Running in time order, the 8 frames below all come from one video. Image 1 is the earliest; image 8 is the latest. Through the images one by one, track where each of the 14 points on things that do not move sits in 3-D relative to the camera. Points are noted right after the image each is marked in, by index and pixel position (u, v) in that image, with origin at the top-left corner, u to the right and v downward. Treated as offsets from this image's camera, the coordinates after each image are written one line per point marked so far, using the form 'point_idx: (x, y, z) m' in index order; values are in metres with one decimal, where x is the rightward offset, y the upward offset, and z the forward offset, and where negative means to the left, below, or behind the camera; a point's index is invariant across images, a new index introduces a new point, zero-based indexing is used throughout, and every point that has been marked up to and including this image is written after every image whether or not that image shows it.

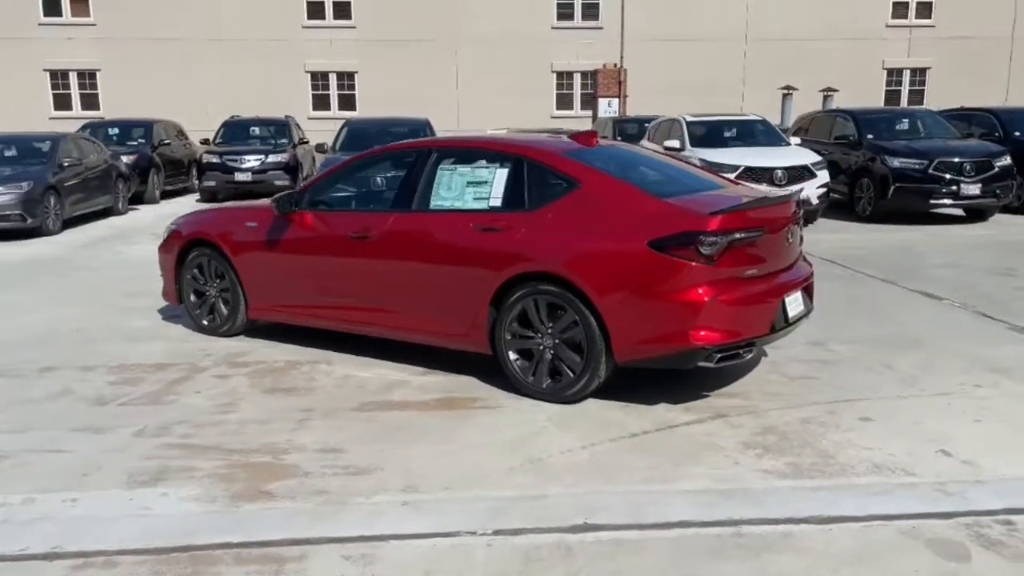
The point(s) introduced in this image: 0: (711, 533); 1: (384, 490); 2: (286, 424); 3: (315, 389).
0: (+0.9, -1.0, +3.7) m
1: (-0.6, -1.0, +4.1) m
2: (-1.3, -0.8, +5.0) m
3: (-1.3, -0.7, +5.7) m
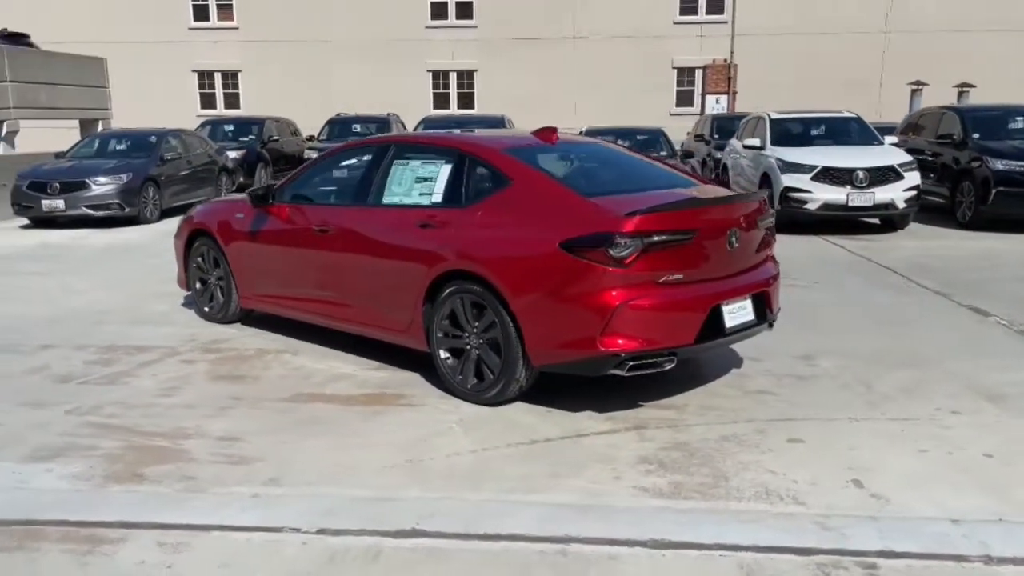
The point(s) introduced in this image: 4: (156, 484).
0: (+0.1, -1.1, +3.5) m
1: (-1.3, -0.9, +4.1) m
2: (-1.8, -0.7, +5.2) m
3: (-1.7, -0.6, +5.8) m
4: (-1.7, -0.9, +4.1) m
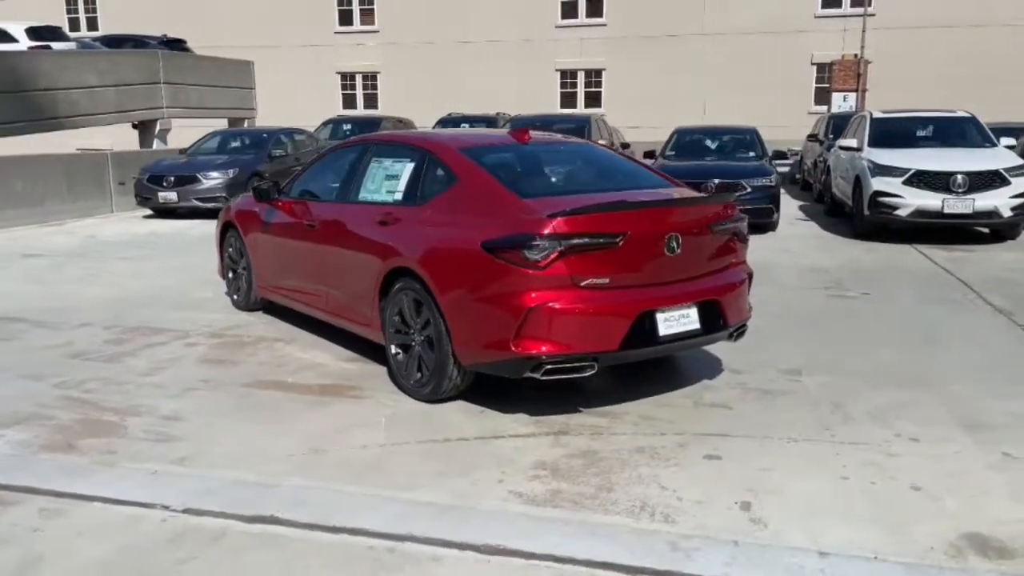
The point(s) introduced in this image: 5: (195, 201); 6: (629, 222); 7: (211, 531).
0: (-0.6, -1.1, +3.5) m
1: (-1.8, -0.9, +4.4) m
2: (-2.2, -0.7, +5.5) m
3: (-2.0, -0.5, +6.1) m
4: (-2.3, -0.9, +4.5) m
5: (-5.8, +1.6, +15.6) m
6: (+0.6, +0.4, +4.7) m
7: (-1.3, -1.0, +3.6) m
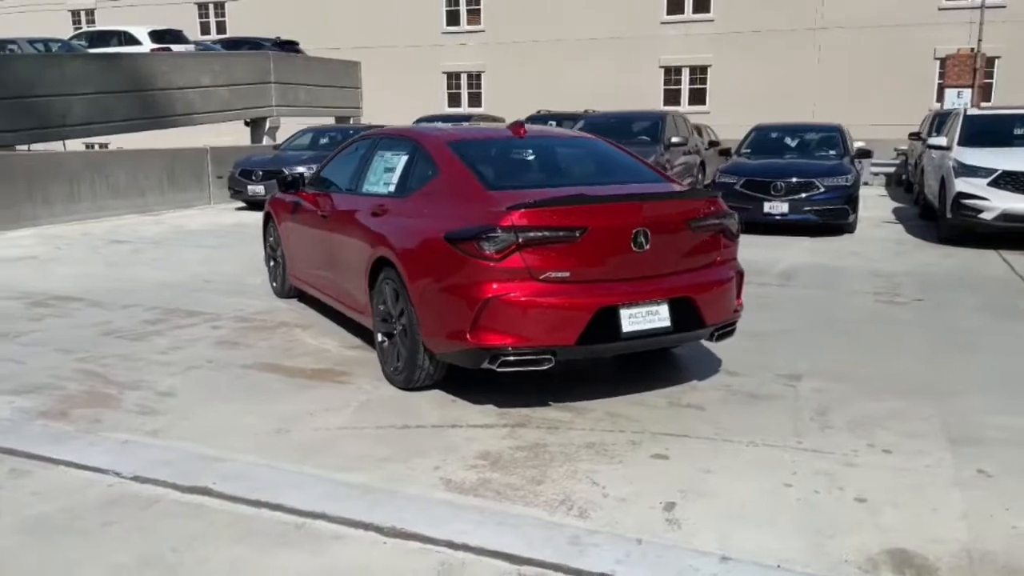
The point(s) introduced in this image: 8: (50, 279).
0: (-1.0, -1.0, +3.7) m
1: (-2.1, -0.8, +4.7) m
2: (-2.3, -0.6, +5.9) m
3: (-2.0, -0.4, +6.4) m
4: (-2.5, -0.8, +4.9) m
5: (-4.4, +1.8, +16.4) m
6: (+0.4, +0.4, +4.7) m
7: (-1.7, -1.0, +3.9) m
8: (-5.1, +0.1, +9.6) m
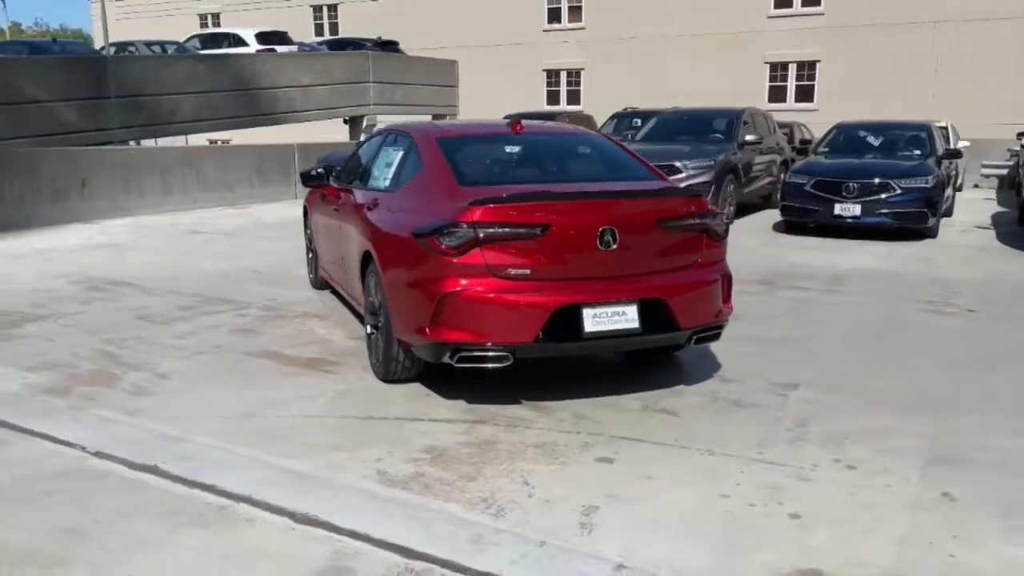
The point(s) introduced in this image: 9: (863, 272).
0: (-1.3, -0.9, +3.8) m
1: (-2.3, -0.7, +5.0) m
2: (-2.3, -0.5, +6.1) m
3: (-2.0, -0.4, +6.7) m
4: (-2.7, -0.7, +5.2) m
5: (-3.0, +1.9, +16.8) m
6: (+0.2, +0.4, +4.6) m
7: (-2.0, -0.9, +4.1) m
8: (-4.7, +0.3, +10.2) m
9: (+3.9, +0.2, +9.6) m
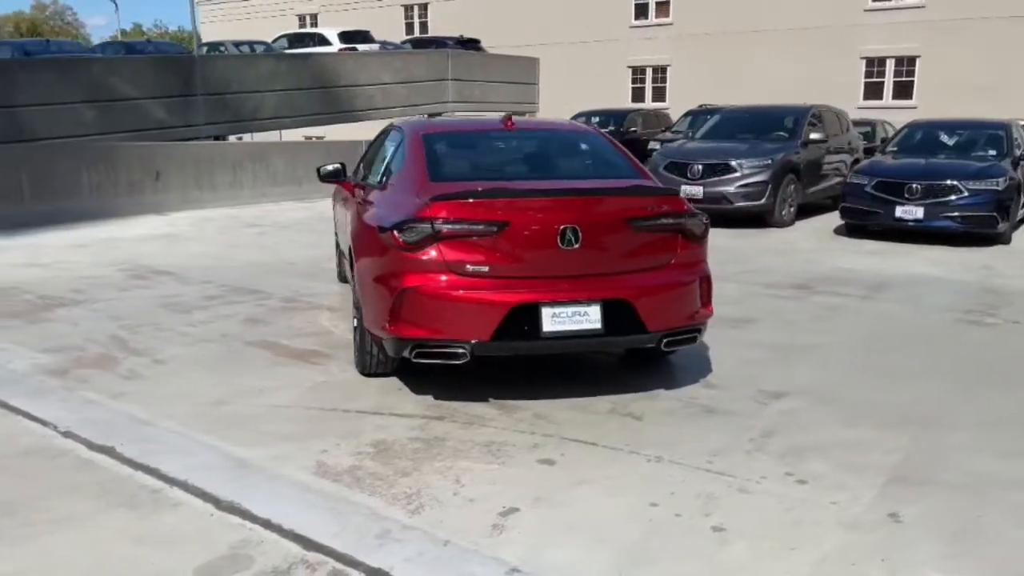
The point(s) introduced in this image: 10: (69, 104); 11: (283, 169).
0: (-1.7, -0.9, +3.9) m
1: (-2.5, -0.6, +5.2) m
2: (-2.4, -0.4, +6.4) m
3: (-1.9, -0.3, +6.8) m
4: (-2.9, -0.6, +5.4) m
5: (-1.8, +2.0, +17.0) m
6: (0.0, +0.4, +4.6) m
7: (-2.3, -0.8, +4.3) m
8: (-4.2, +0.4, +10.6) m
9: (+4.2, +0.1, +9.1) m
10: (-9.0, +3.8, +17.6) m
11: (-4.6, +2.4, +17.2) m
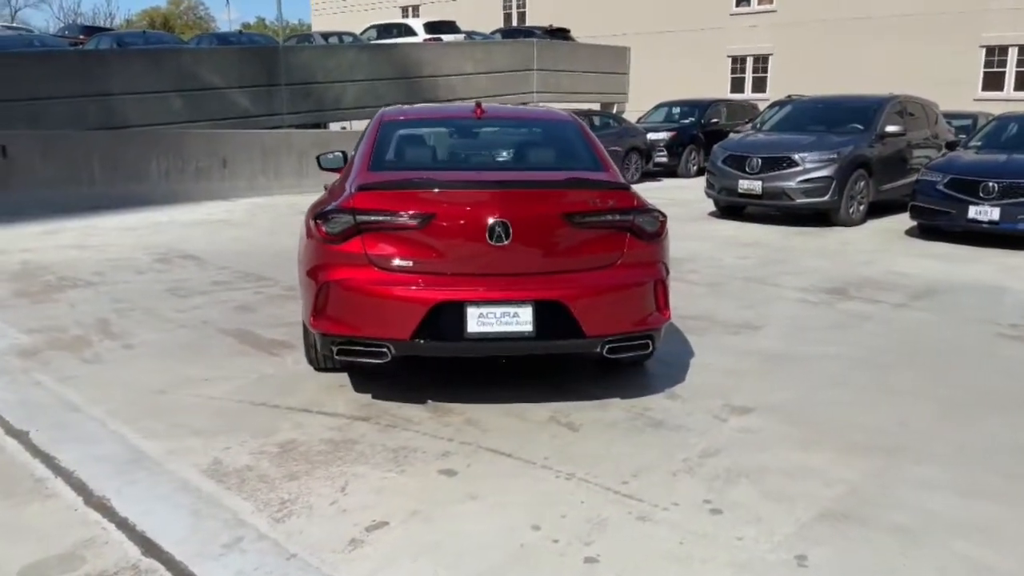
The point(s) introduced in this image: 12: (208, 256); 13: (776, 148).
0: (-2.2, -0.8, +3.9) m
1: (-2.8, -0.5, +5.3) m
2: (-2.5, -0.3, +6.4) m
3: (-2.0, -0.2, +6.8) m
4: (-3.1, -0.5, +5.5) m
5: (-0.6, +2.2, +16.9) m
6: (-0.4, +0.4, +4.3) m
7: (-2.7, -0.7, +4.3) m
8: (-3.8, +0.6, +10.8) m
9: (+4.4, 0.0, +8.3) m
10: (-7.6, +4.2, +18.3) m
11: (-3.3, +2.6, +17.4) m
12: (-3.3, +0.3, +9.4) m
13: (+3.8, +2.0, +12.3) m
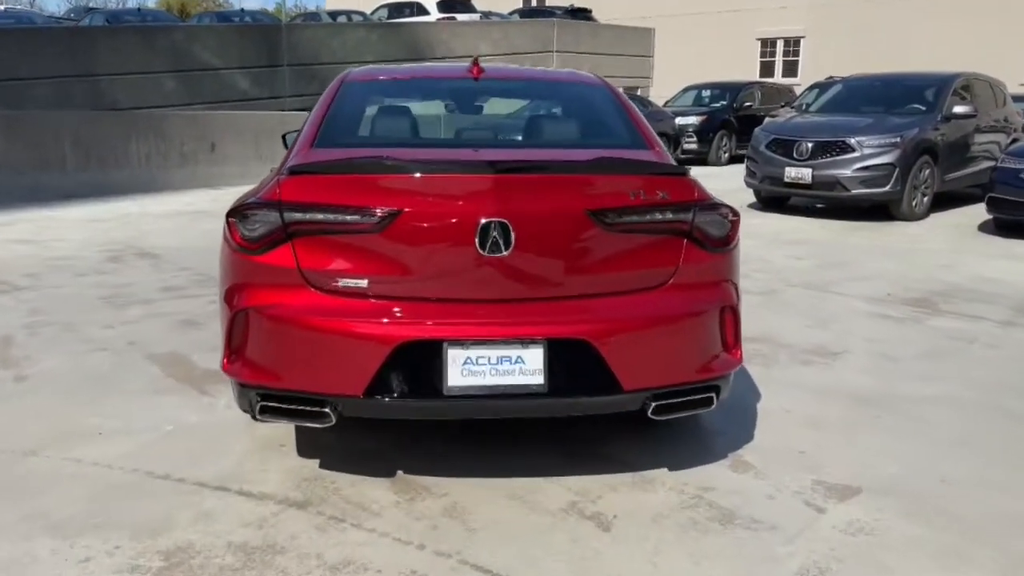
0: (-2.2, -0.9, +2.5) m
1: (-2.8, -0.6, +3.9) m
2: (-2.5, -0.4, +5.0) m
3: (-2.0, -0.3, +5.4) m
4: (-3.1, -0.6, +4.2) m
5: (-0.3, +2.3, +15.5) m
6: (-0.4, +0.3, +2.9) m
7: (-2.7, -0.8, +3.0) m
8: (-3.7, +0.6, +9.5) m
9: (+4.5, -0.1, +6.8) m
10: (-7.2, +4.3, +17.0) m
11: (-3.0, +2.7, +16.0) m
12: (-3.2, +0.3, +8.0) m
13: (+4.0, +2.0, +10.8) m
